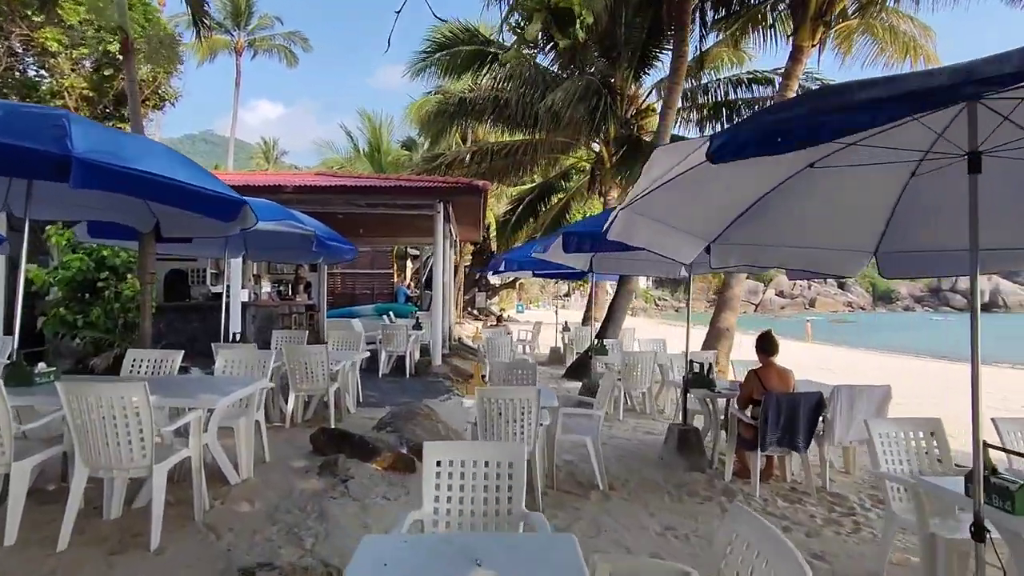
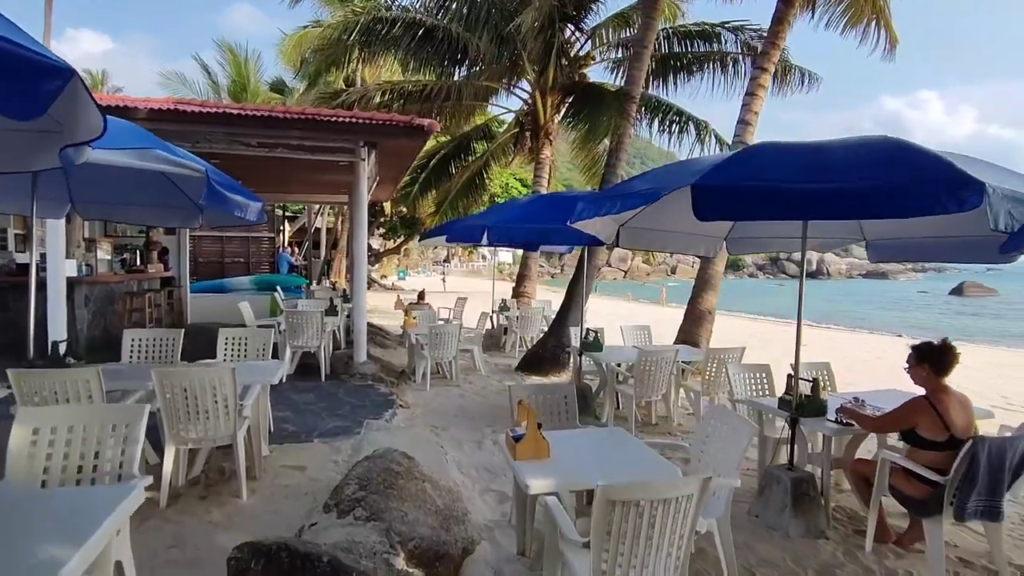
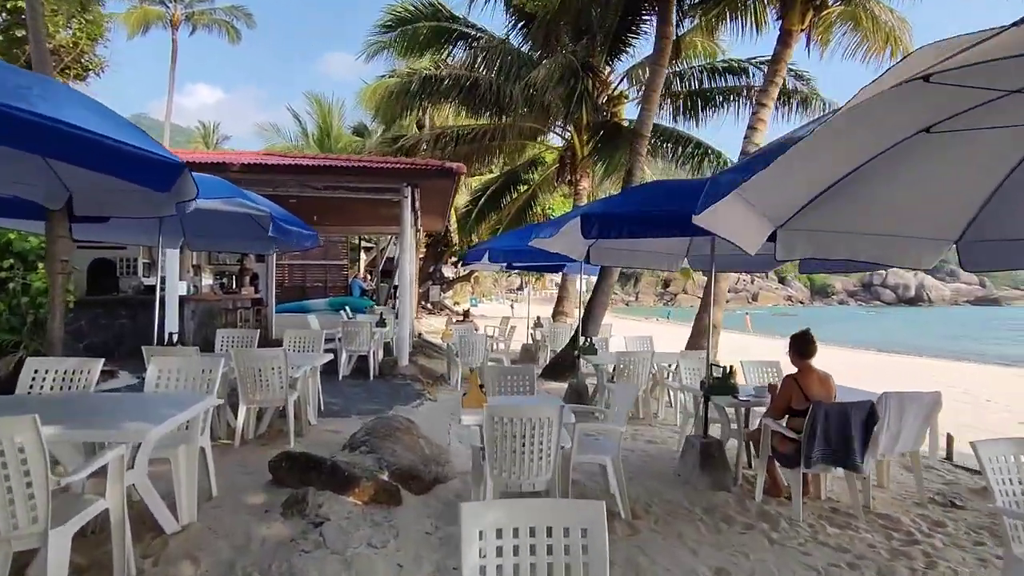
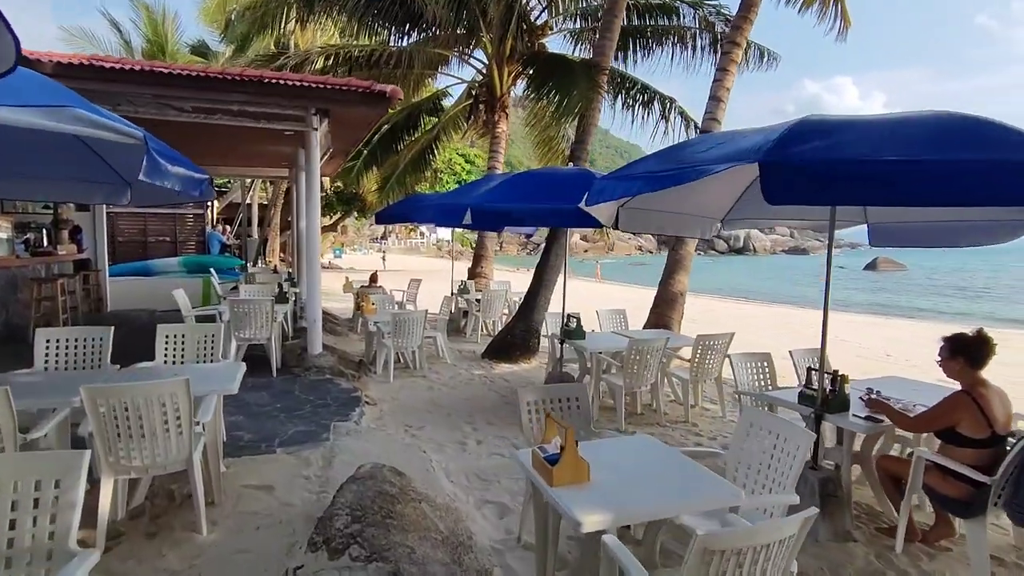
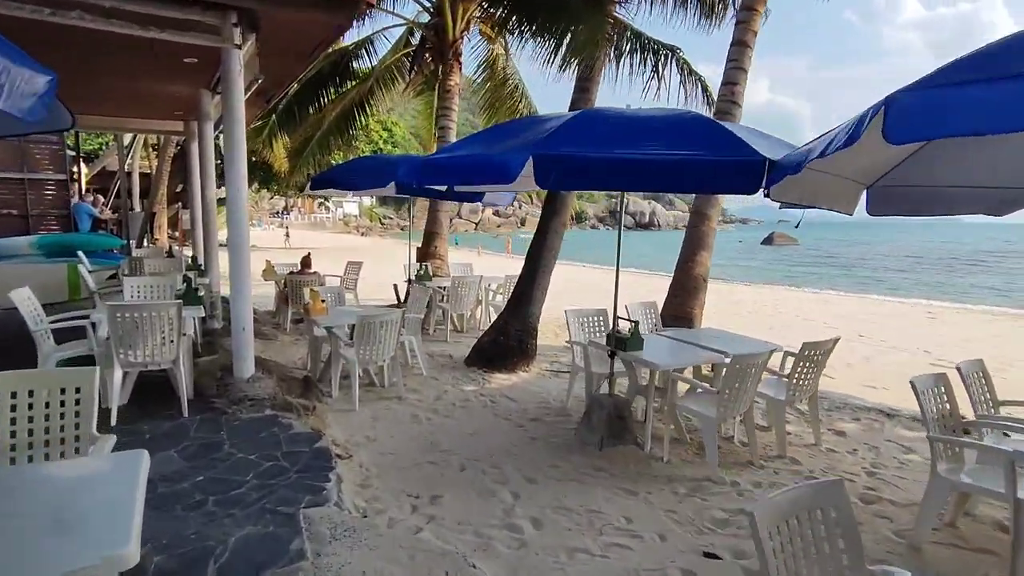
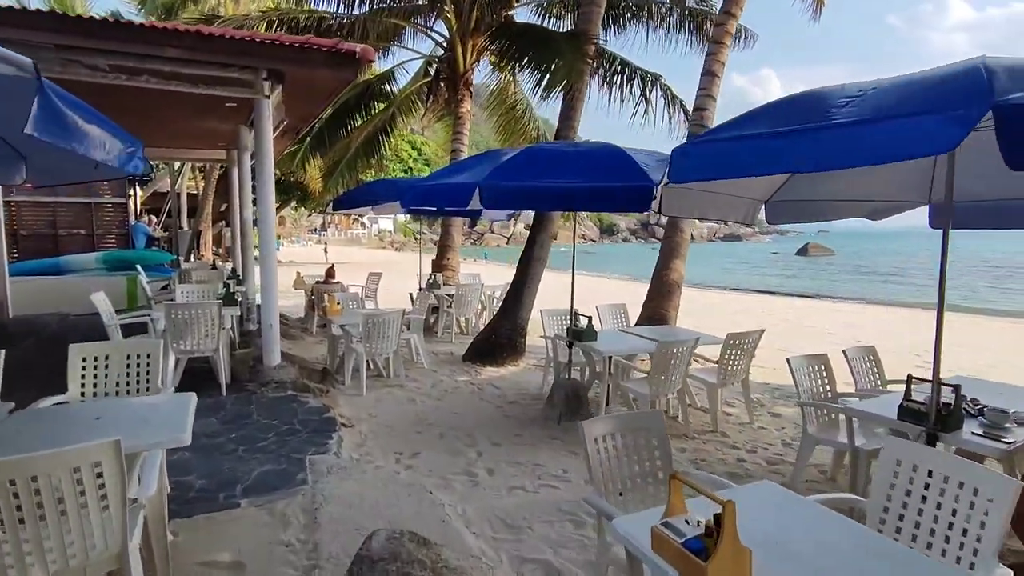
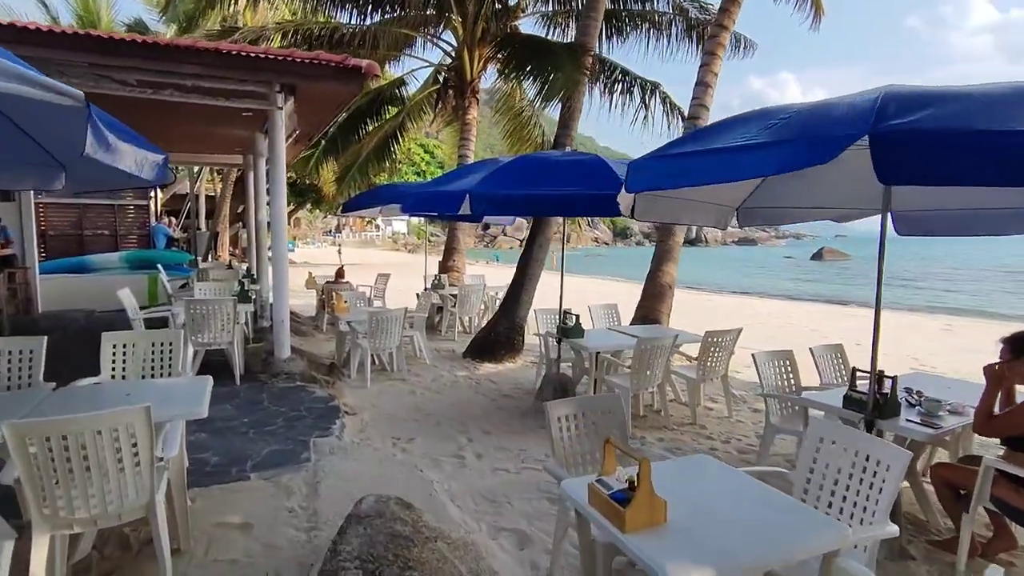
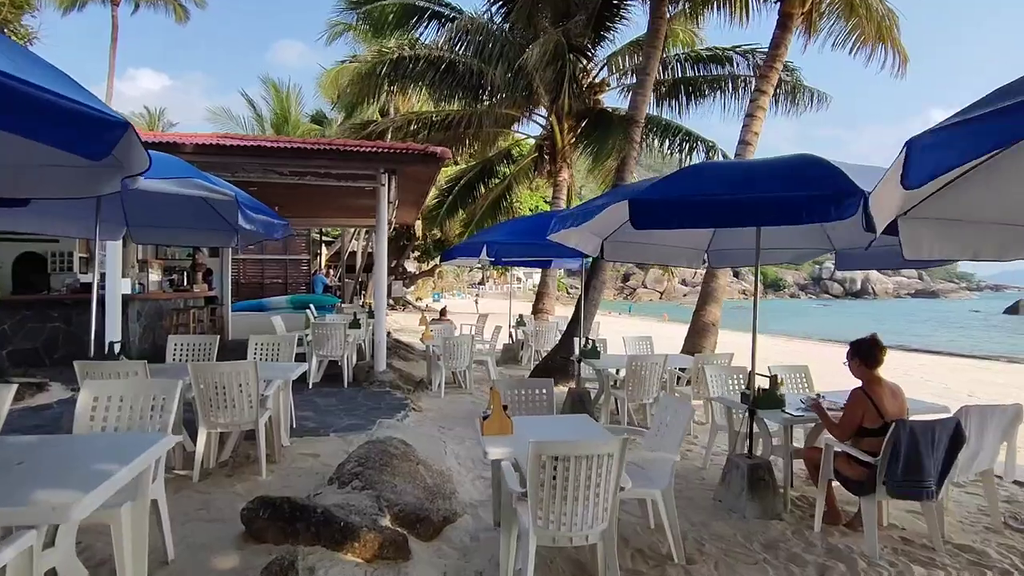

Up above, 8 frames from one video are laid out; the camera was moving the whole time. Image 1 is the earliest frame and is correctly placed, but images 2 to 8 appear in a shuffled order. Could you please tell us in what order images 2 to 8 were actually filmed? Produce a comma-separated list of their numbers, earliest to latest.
3, 8, 2, 4, 7, 6, 5
